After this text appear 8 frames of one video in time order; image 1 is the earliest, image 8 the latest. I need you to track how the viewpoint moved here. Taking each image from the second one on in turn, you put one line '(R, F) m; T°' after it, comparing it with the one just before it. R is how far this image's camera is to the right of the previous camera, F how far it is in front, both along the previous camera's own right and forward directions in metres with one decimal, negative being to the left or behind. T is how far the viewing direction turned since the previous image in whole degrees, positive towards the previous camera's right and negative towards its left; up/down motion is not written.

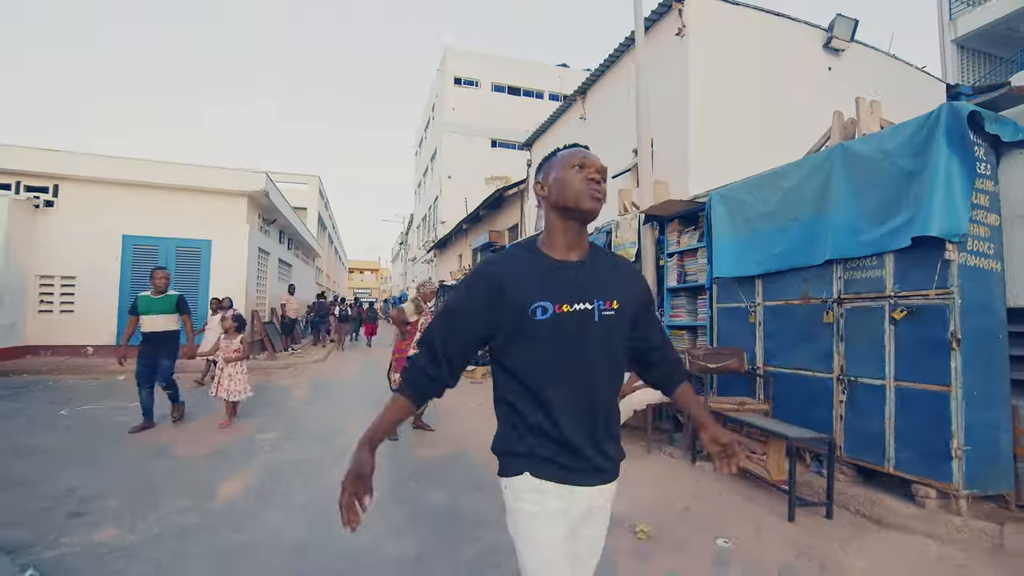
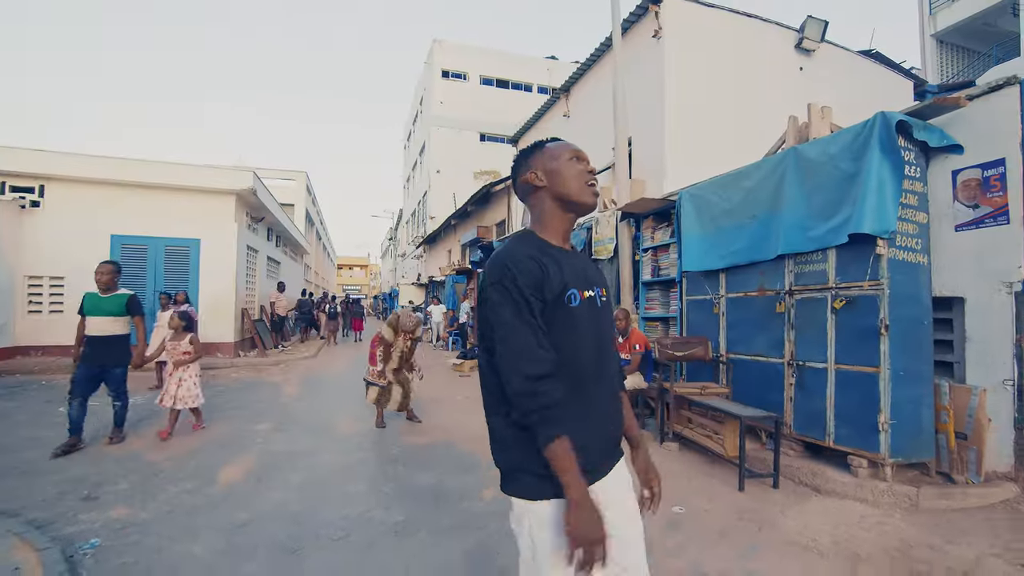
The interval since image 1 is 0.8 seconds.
(+0.1, -0.4) m; +1°
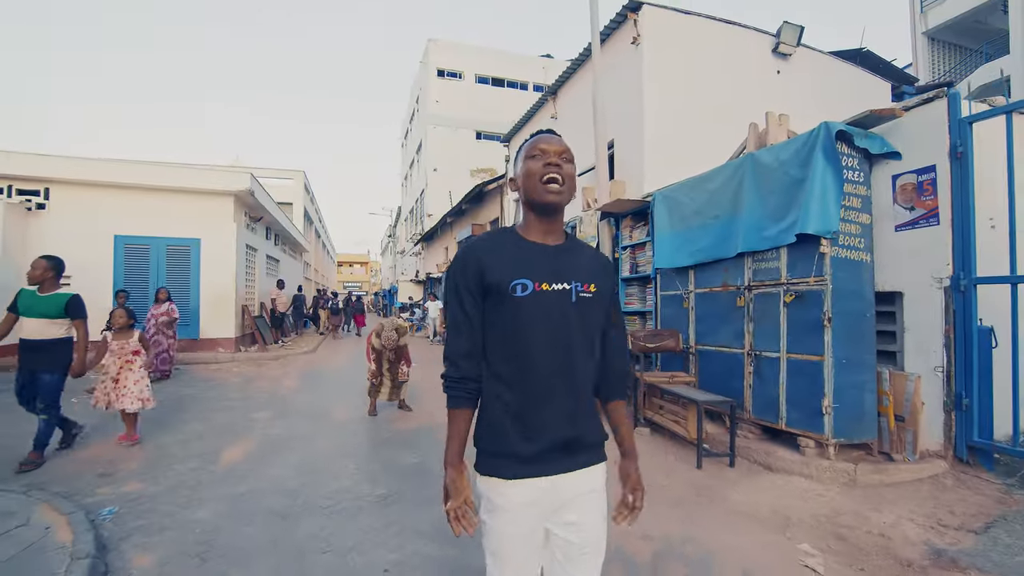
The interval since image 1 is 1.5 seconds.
(+0.2, -0.4) m; 0°
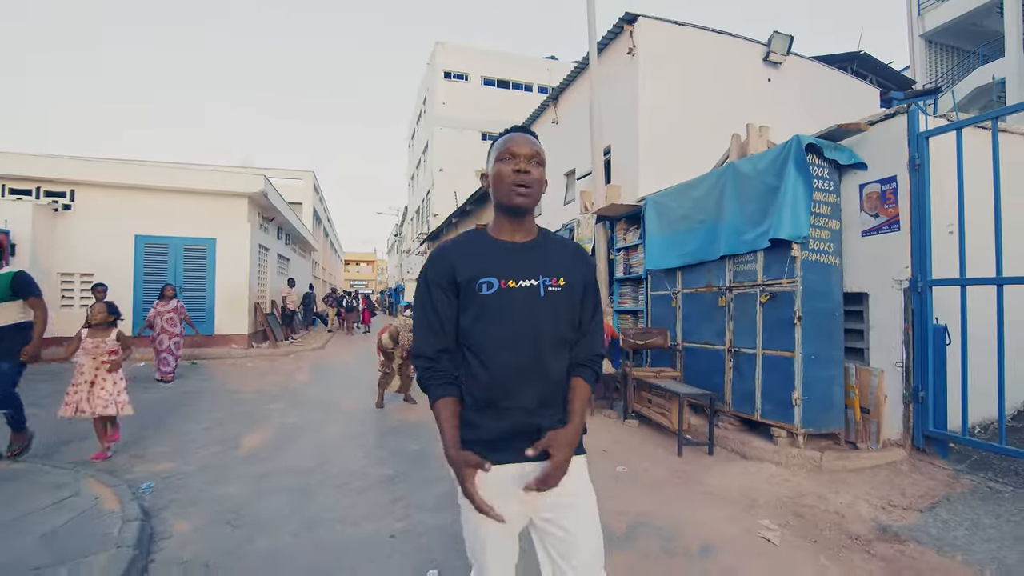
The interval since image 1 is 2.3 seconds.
(+0.1, -0.4) m; -1°
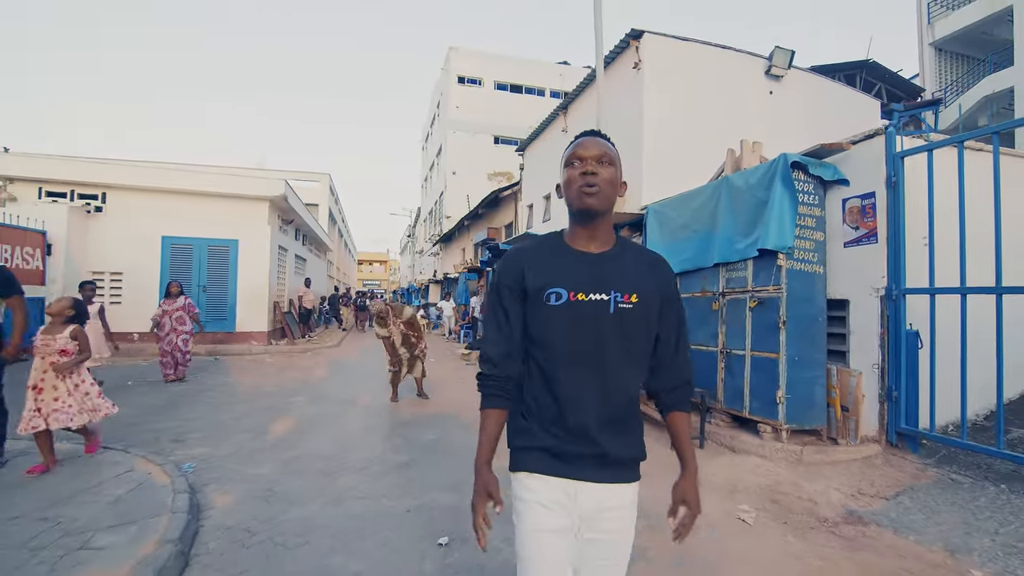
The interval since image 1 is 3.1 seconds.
(0.0, -0.4) m; -1°
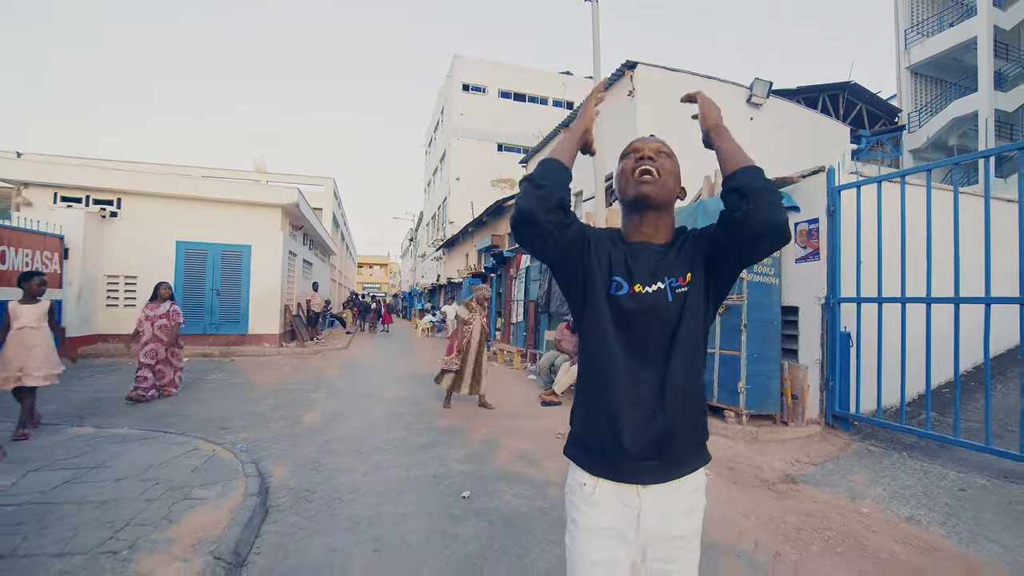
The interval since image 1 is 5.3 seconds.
(-0.1, -1.0) m; 0°
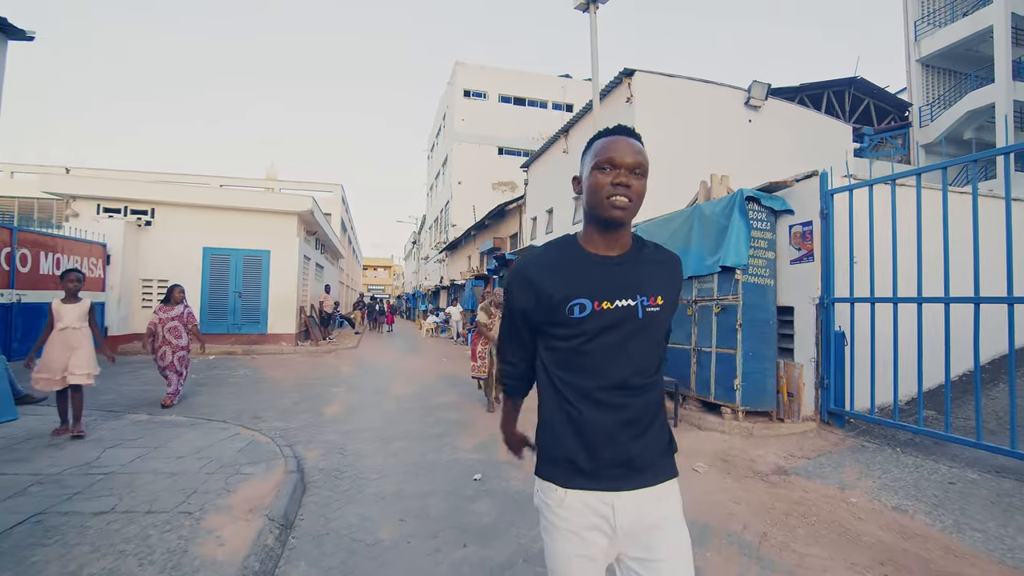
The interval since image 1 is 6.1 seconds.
(0.0, -0.3) m; -1°
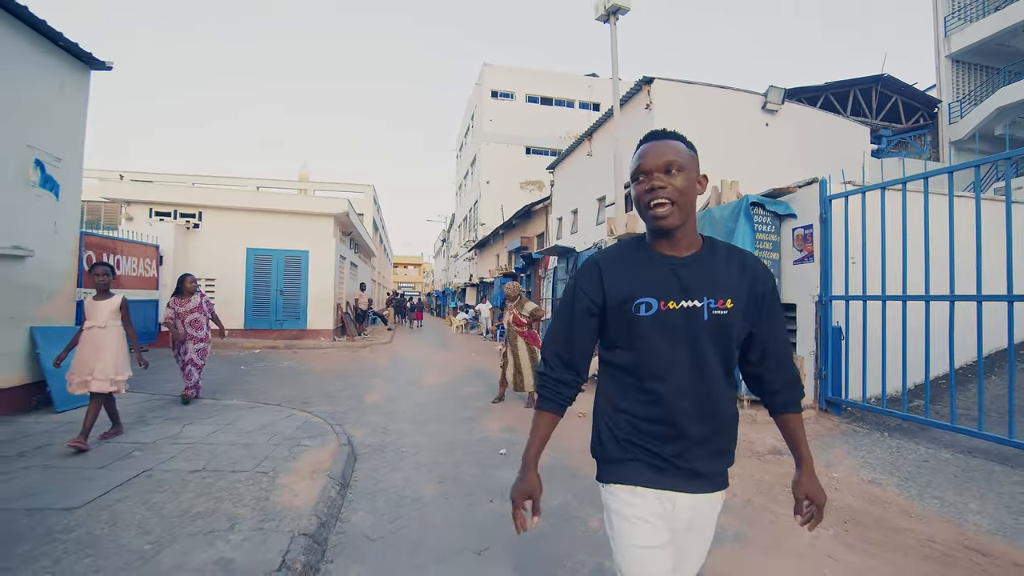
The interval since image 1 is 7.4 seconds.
(+0.1, -0.7) m; -3°
